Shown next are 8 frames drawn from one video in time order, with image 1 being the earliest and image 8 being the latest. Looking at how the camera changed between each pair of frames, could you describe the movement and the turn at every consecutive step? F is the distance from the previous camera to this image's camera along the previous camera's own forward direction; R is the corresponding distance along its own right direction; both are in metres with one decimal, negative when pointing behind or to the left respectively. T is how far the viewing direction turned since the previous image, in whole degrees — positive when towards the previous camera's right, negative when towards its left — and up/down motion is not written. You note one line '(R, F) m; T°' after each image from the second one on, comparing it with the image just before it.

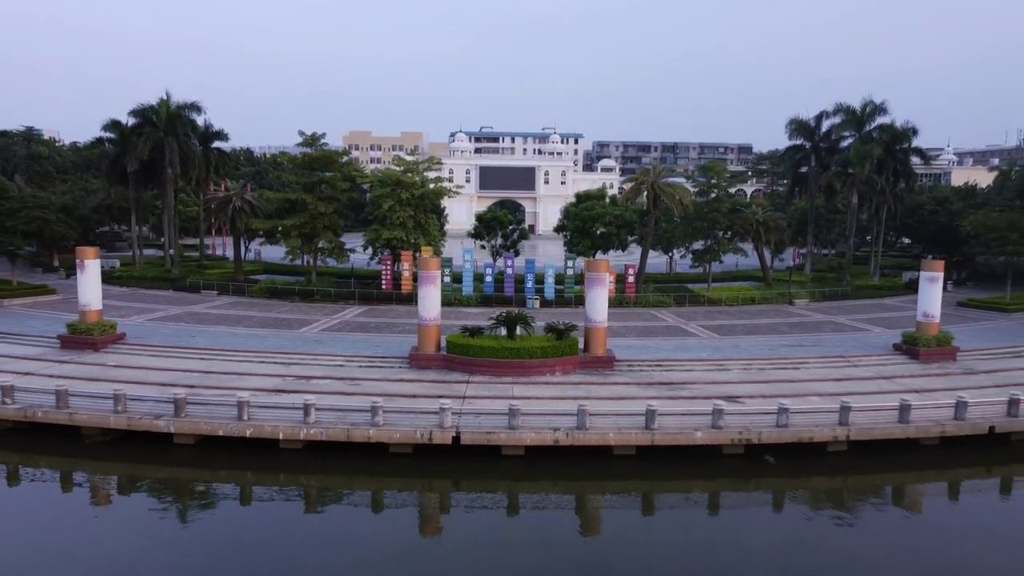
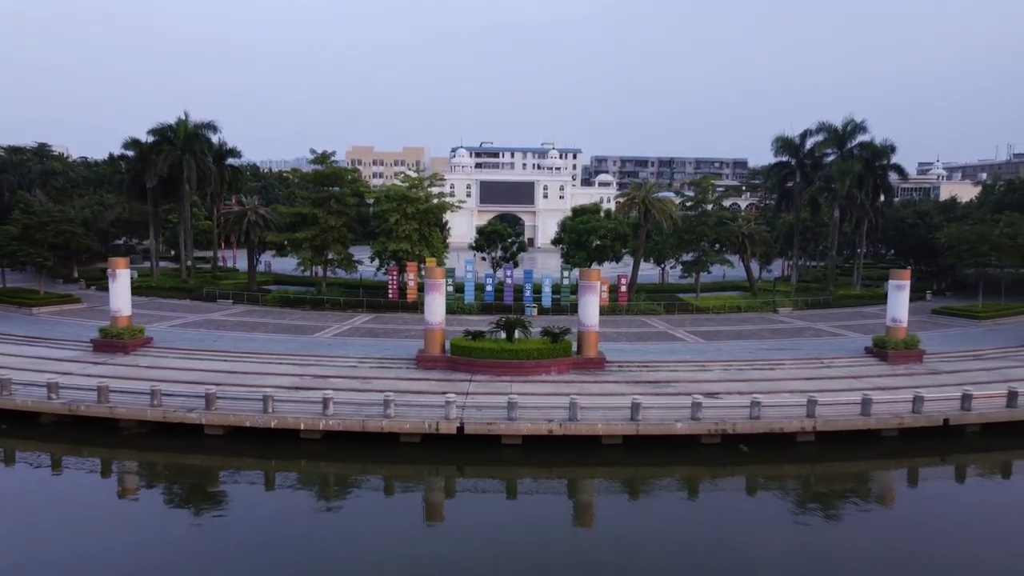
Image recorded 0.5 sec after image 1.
(0.0, -1.7) m; 0°
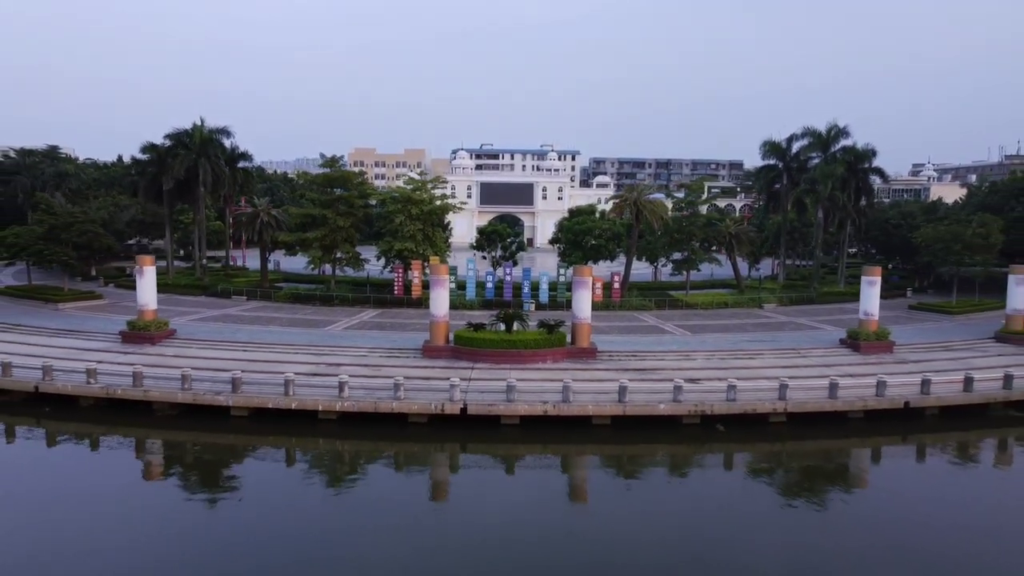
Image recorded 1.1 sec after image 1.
(0.0, -1.7) m; 0°
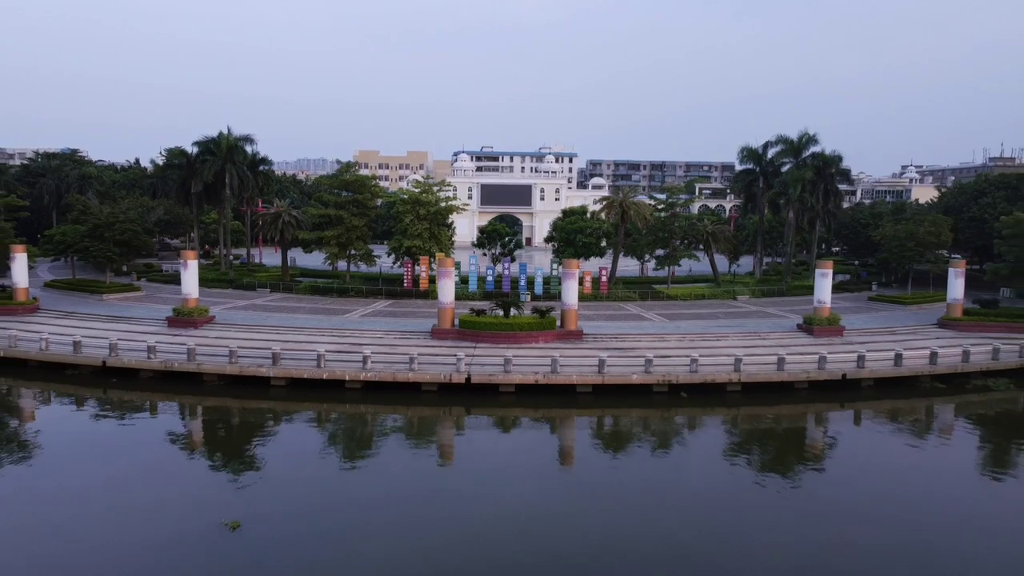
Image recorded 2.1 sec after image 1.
(+0.1, -3.4) m; 0°
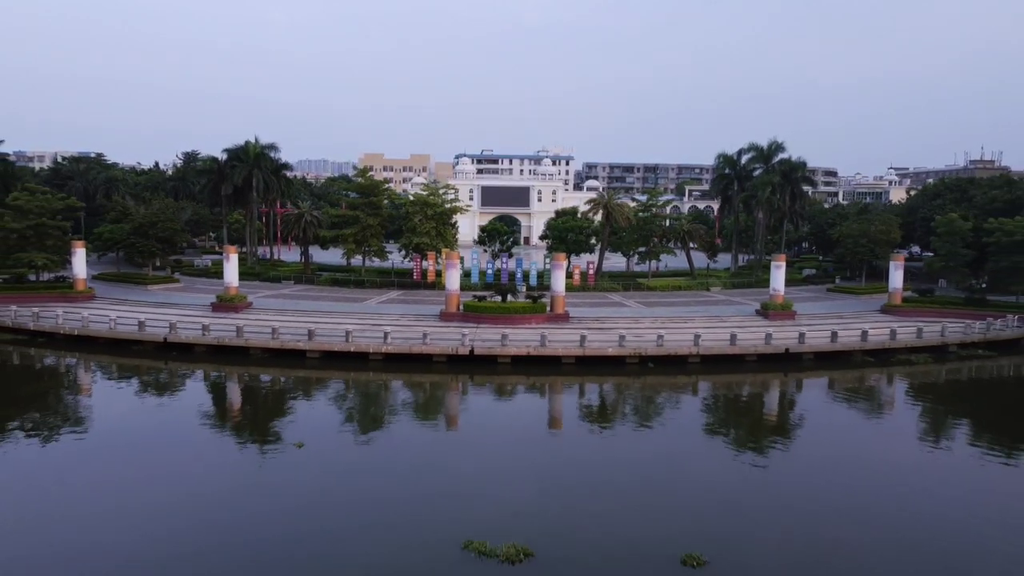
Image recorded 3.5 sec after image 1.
(+0.2, -4.4) m; 0°
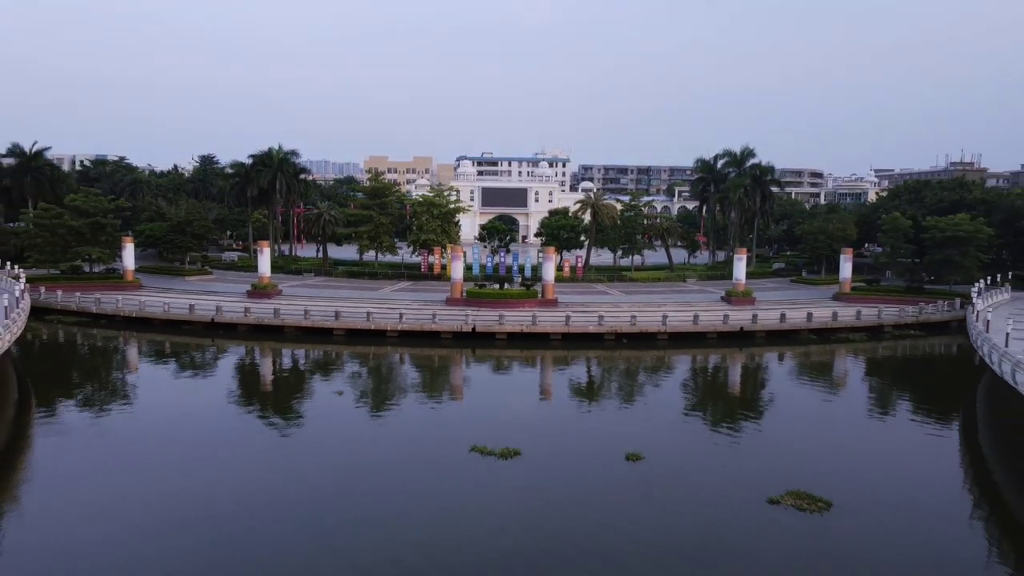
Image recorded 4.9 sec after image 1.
(+0.2, -4.7) m; 0°
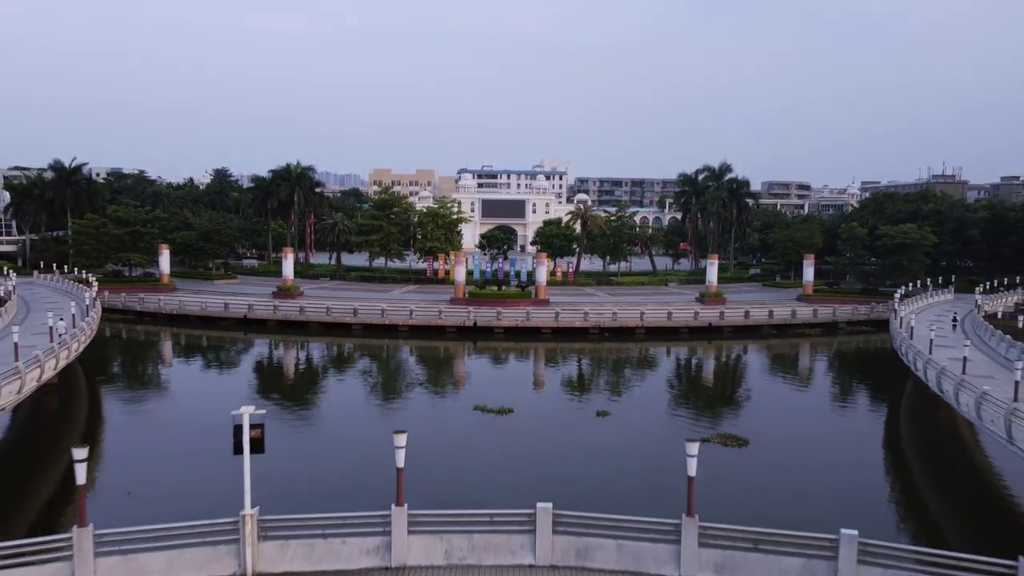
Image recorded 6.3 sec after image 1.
(+0.2, -4.4) m; 0°
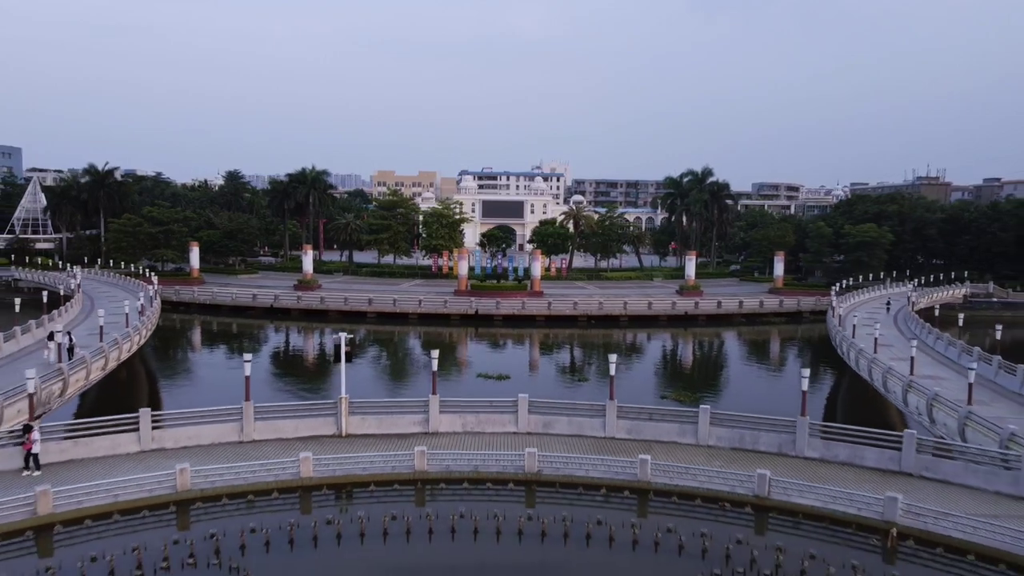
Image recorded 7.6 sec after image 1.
(+0.2, -4.4) m; 0°
